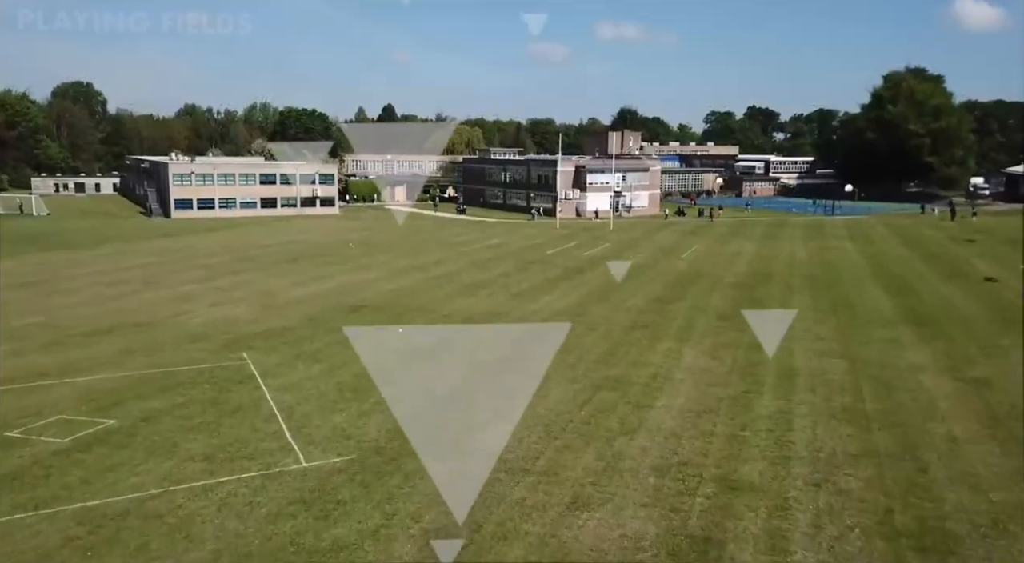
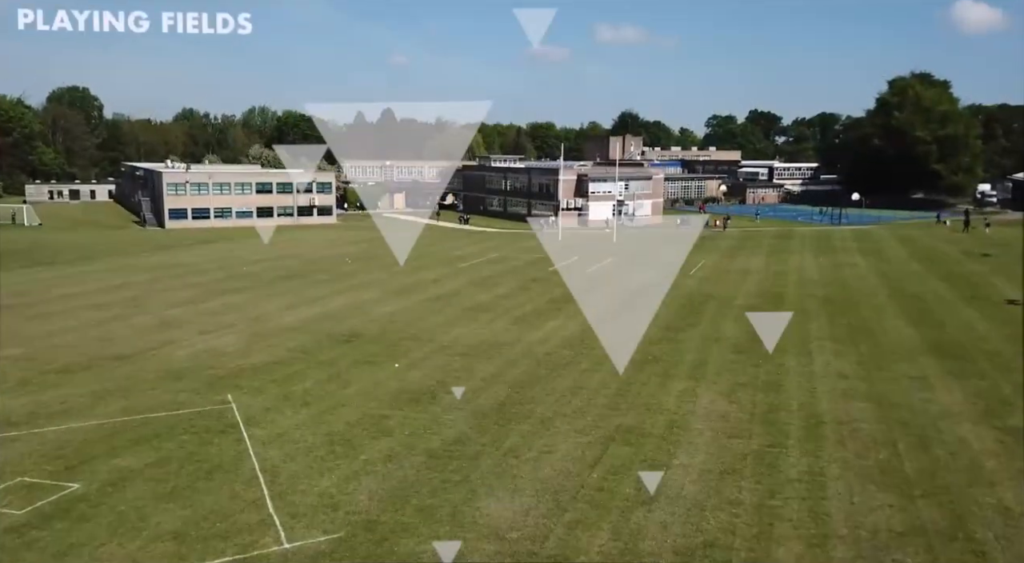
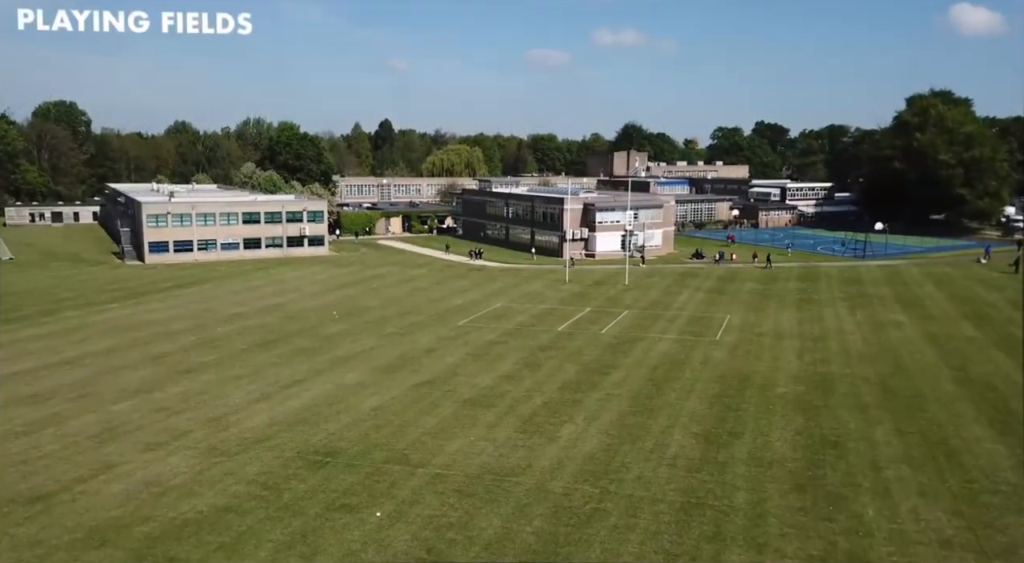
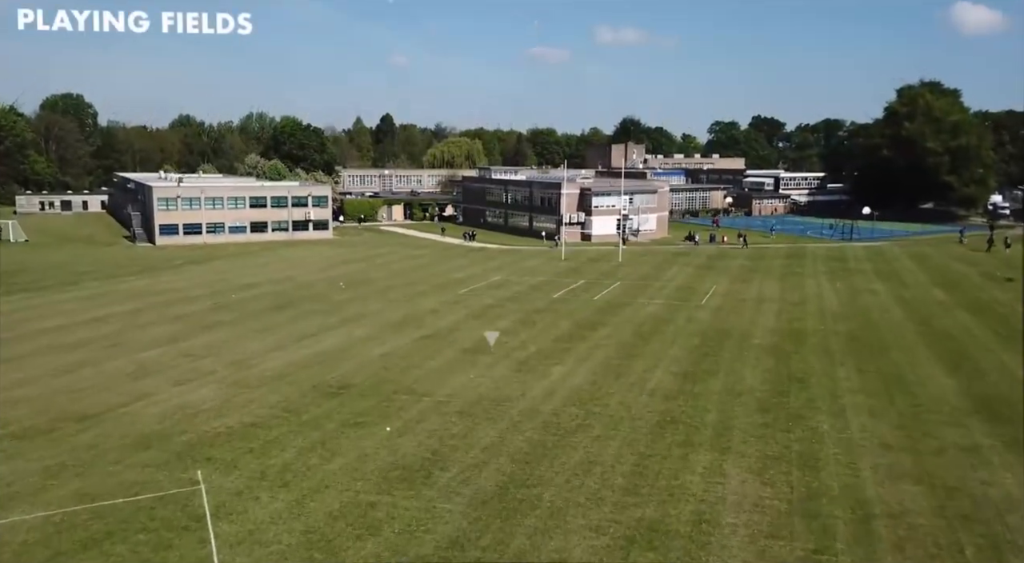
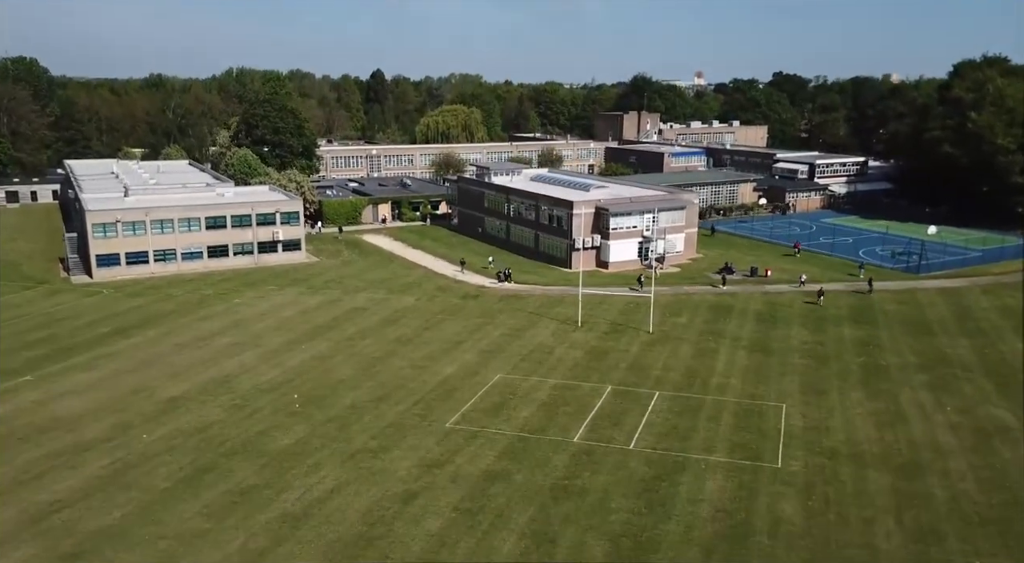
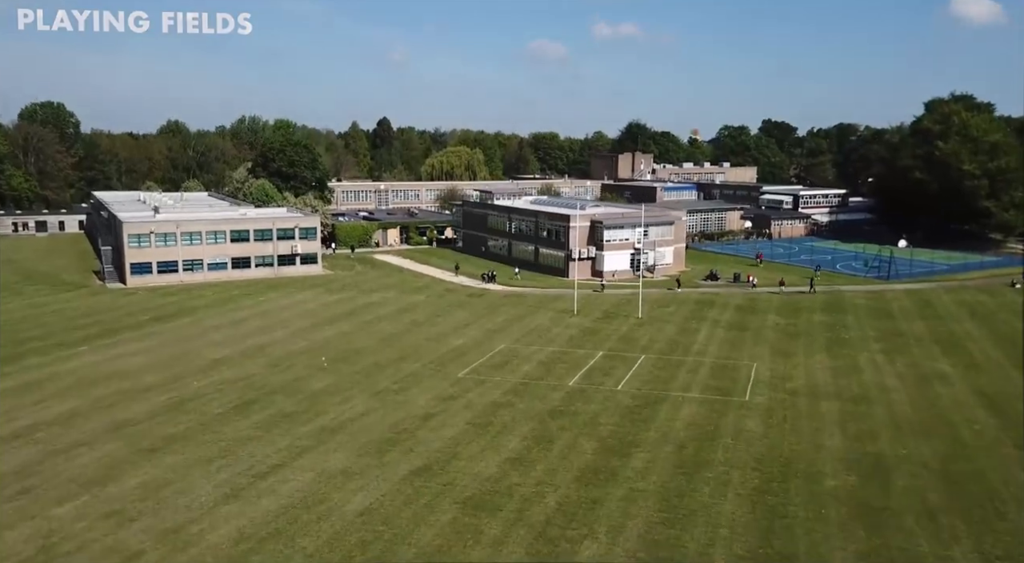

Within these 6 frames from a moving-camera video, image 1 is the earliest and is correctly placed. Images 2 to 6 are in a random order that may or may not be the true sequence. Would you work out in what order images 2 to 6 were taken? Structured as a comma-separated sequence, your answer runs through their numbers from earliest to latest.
2, 4, 3, 6, 5
